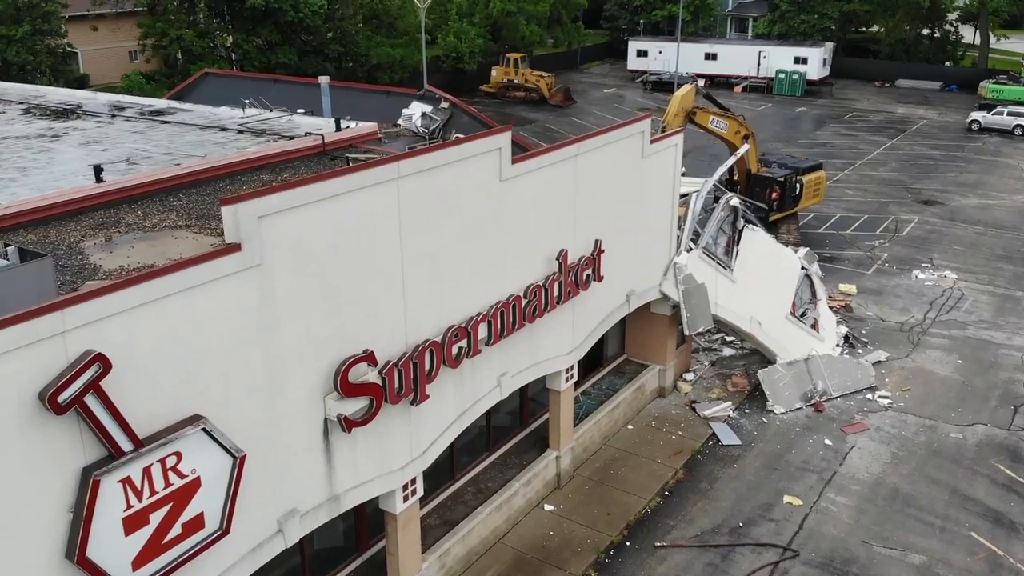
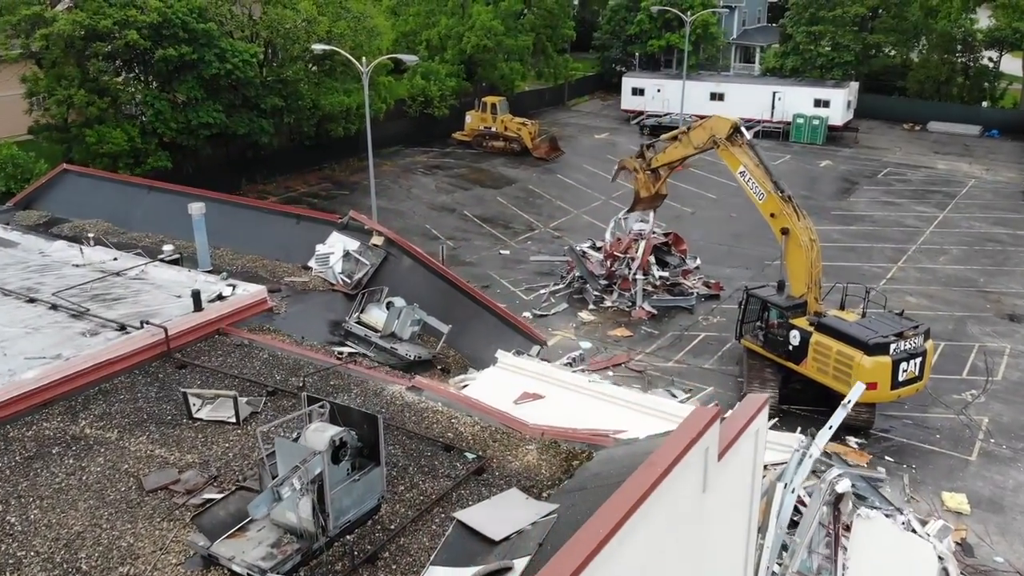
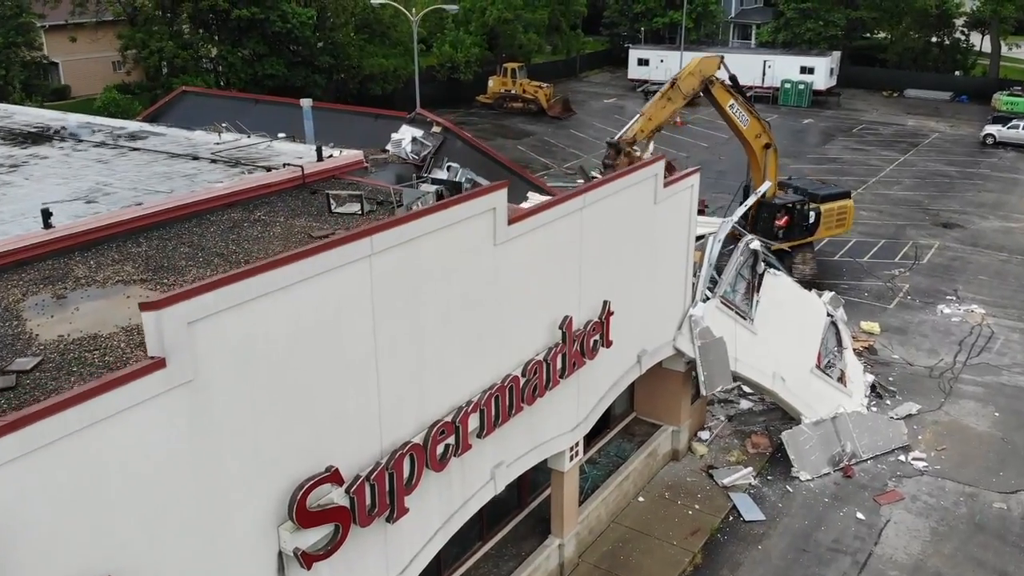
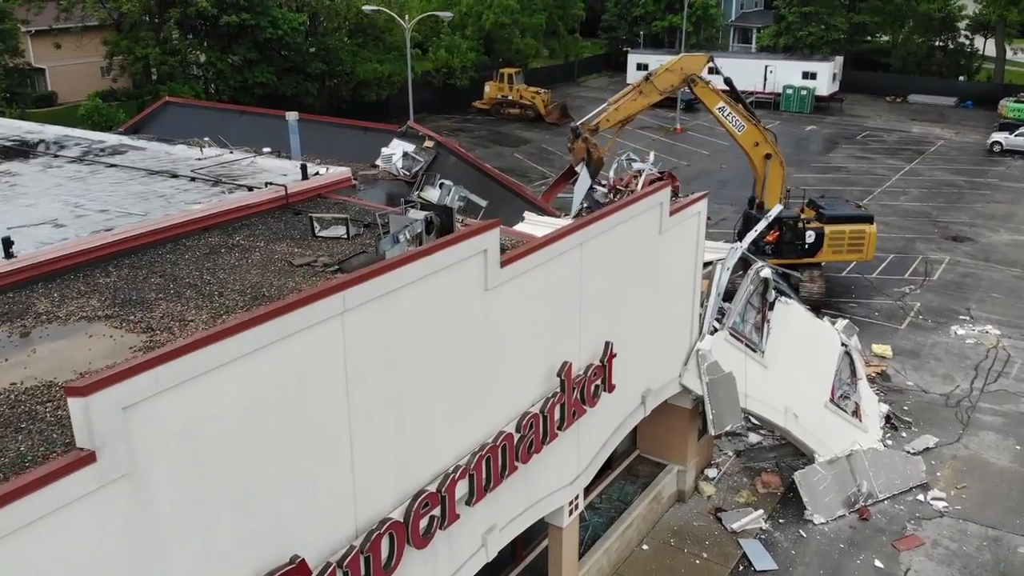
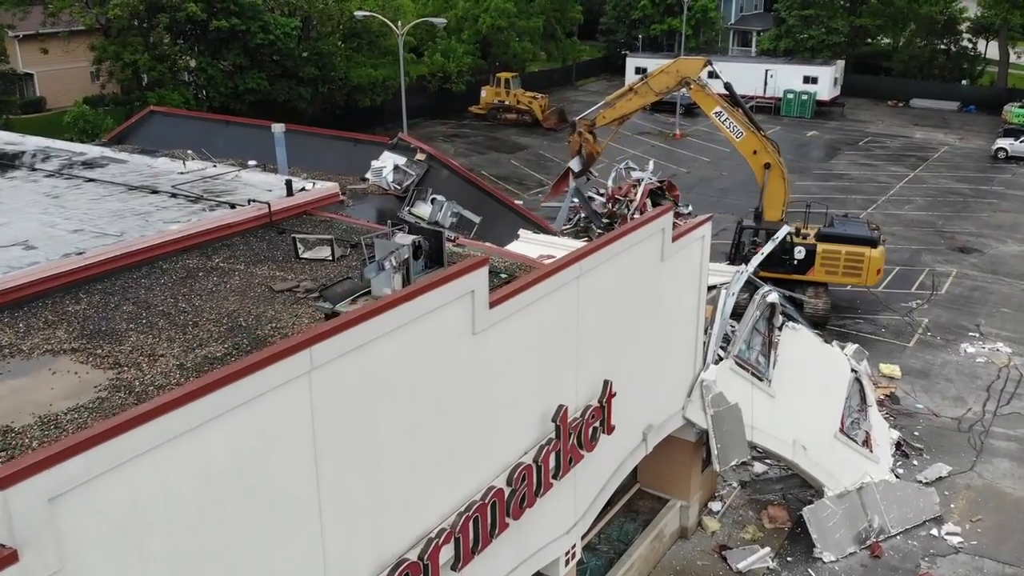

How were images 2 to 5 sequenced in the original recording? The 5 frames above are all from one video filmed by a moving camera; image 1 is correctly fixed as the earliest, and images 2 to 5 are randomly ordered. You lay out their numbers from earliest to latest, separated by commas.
3, 4, 5, 2
